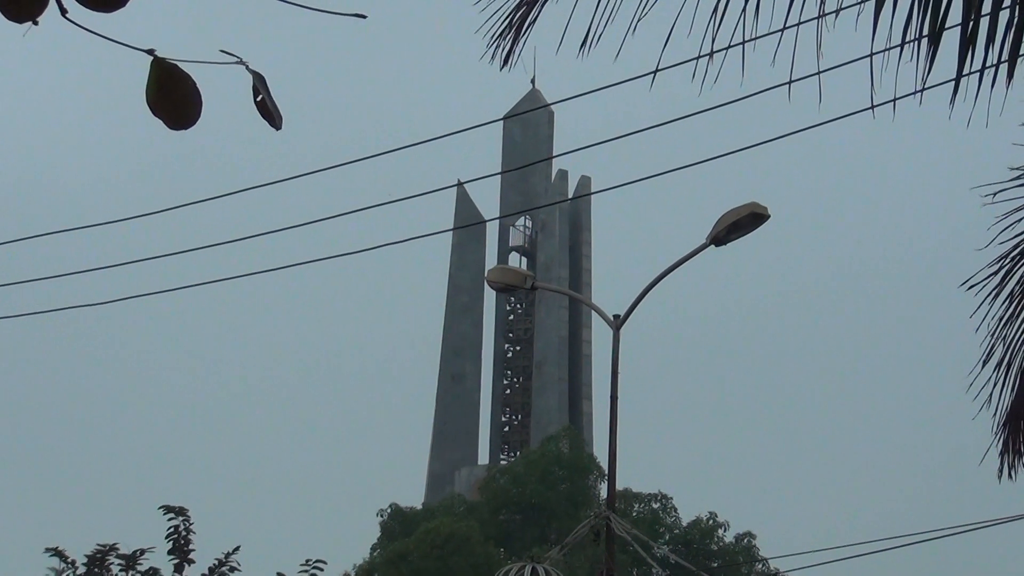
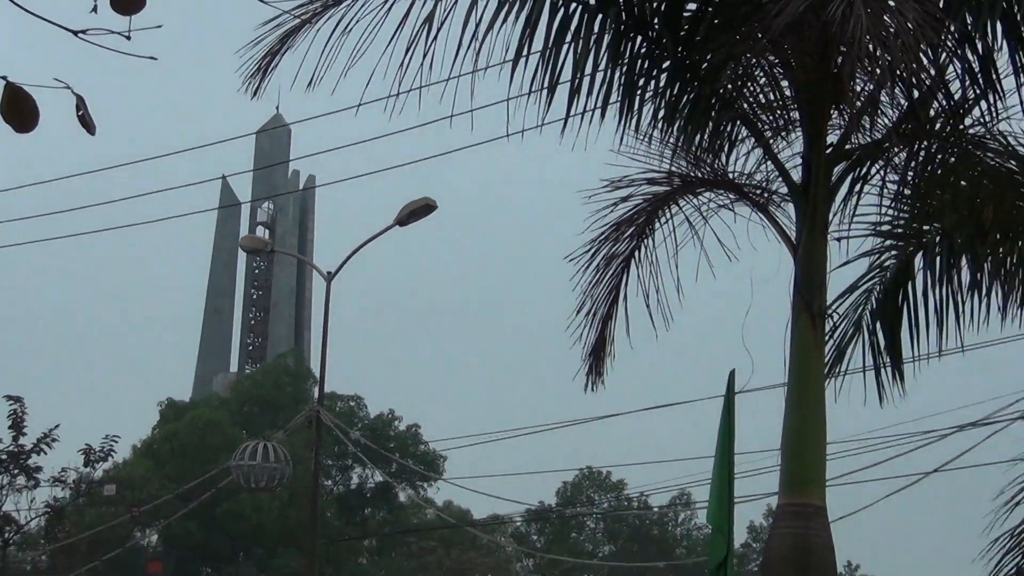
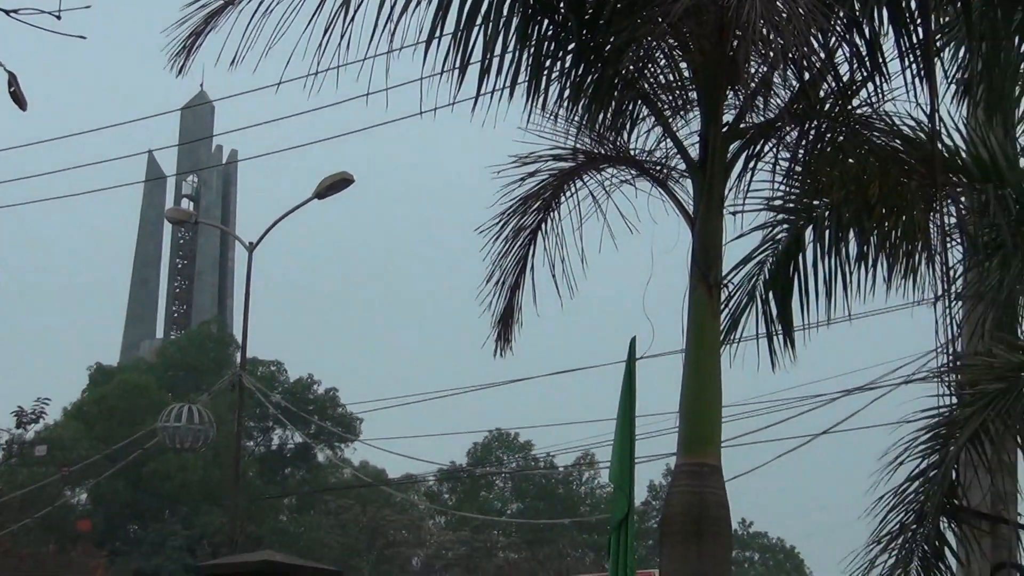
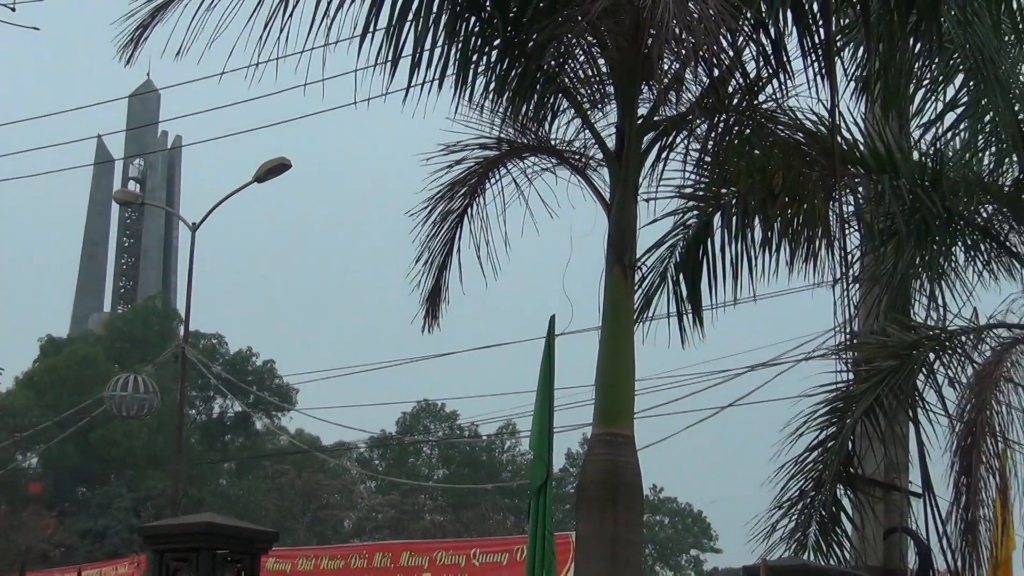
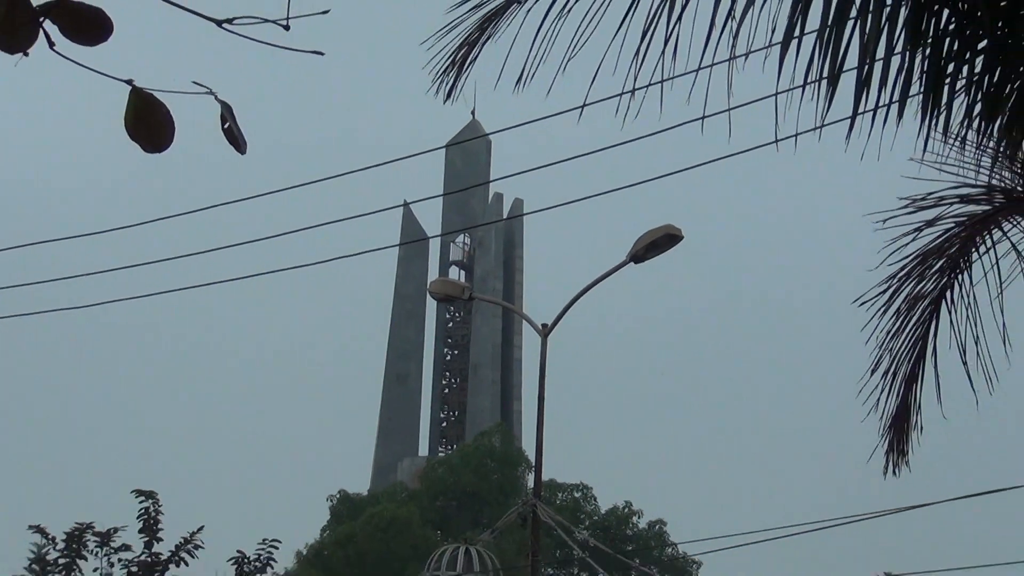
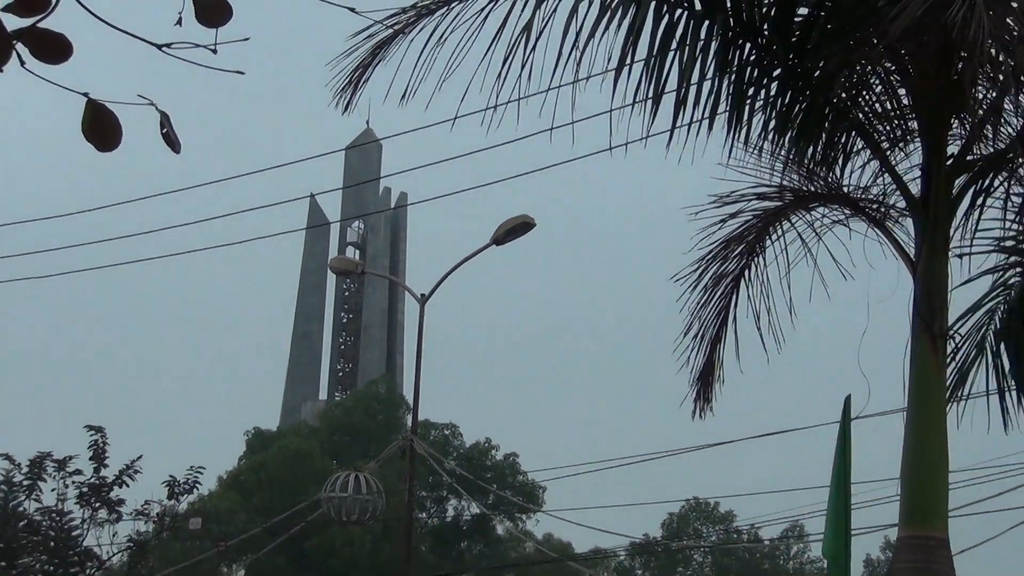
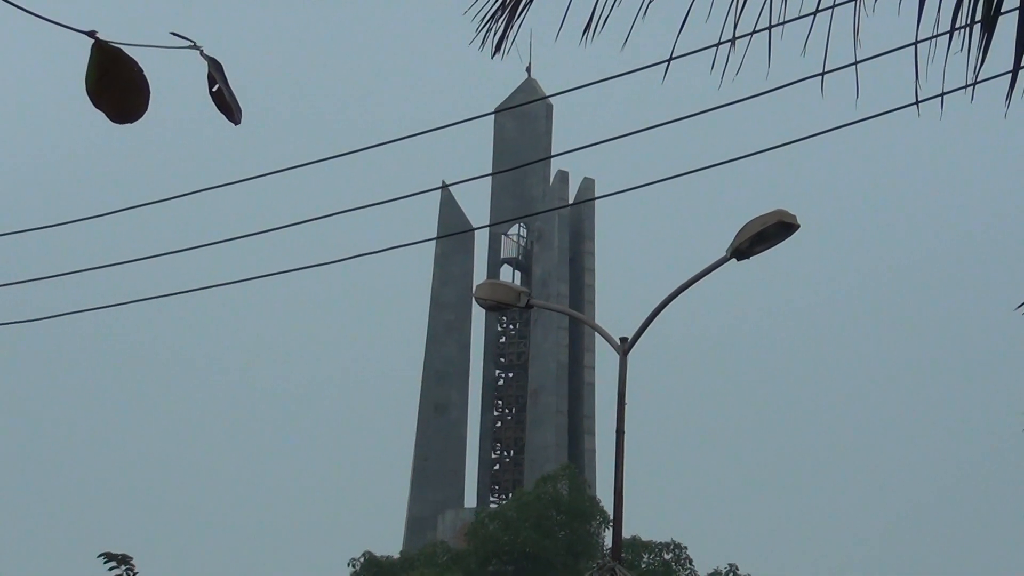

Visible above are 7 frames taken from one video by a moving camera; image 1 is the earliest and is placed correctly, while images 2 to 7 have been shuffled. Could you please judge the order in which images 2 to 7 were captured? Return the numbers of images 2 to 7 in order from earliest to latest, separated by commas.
7, 5, 6, 2, 3, 4
